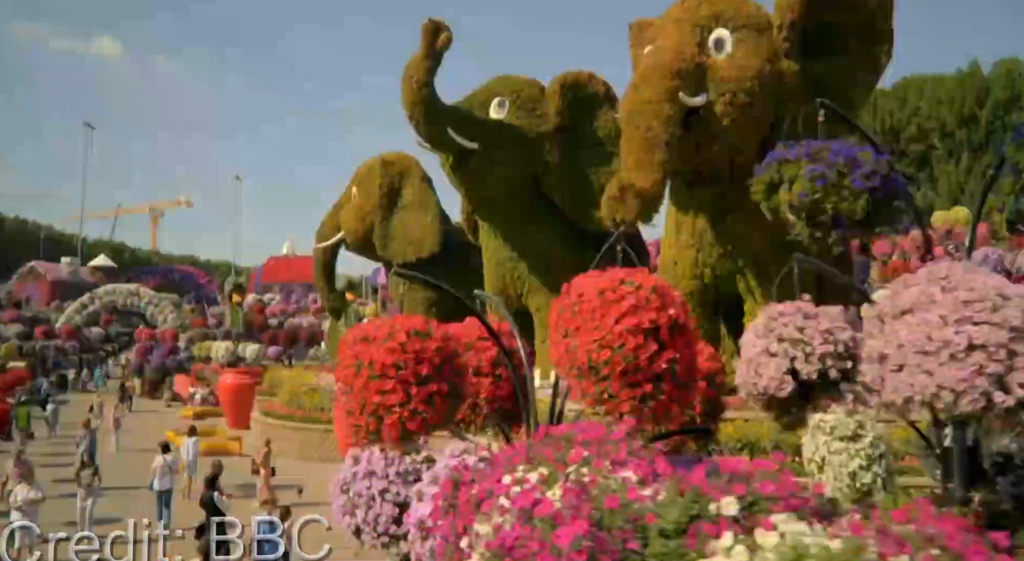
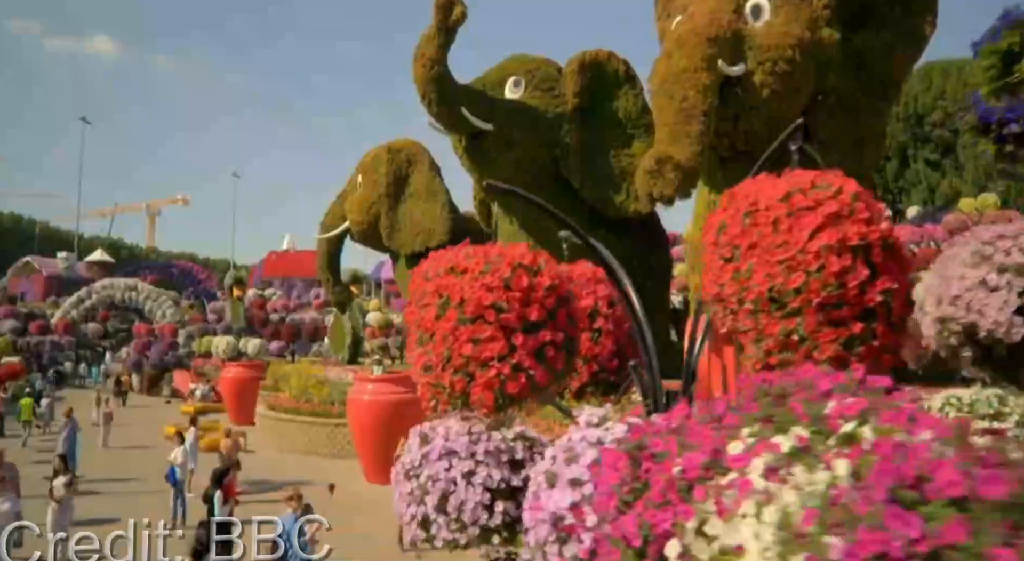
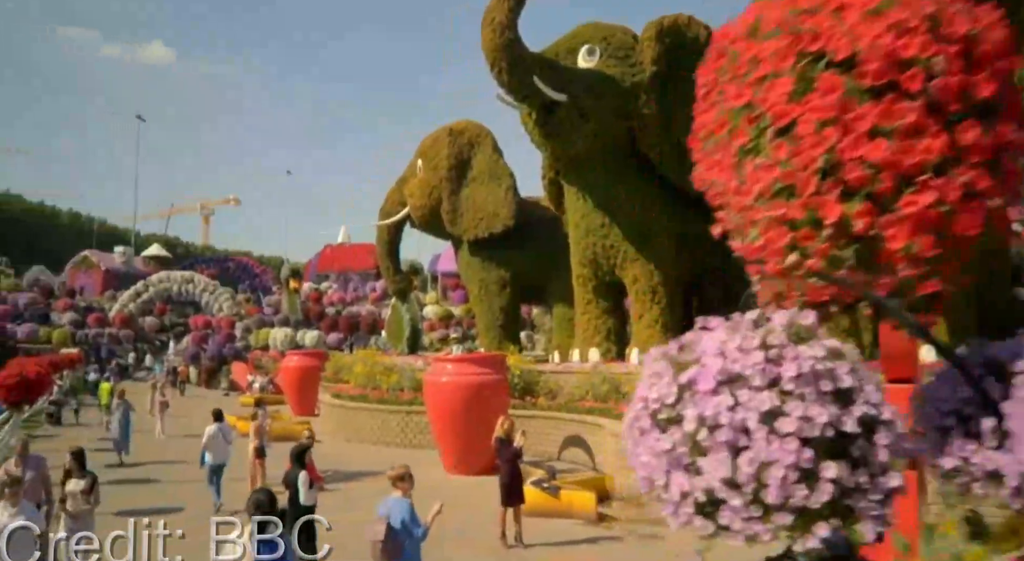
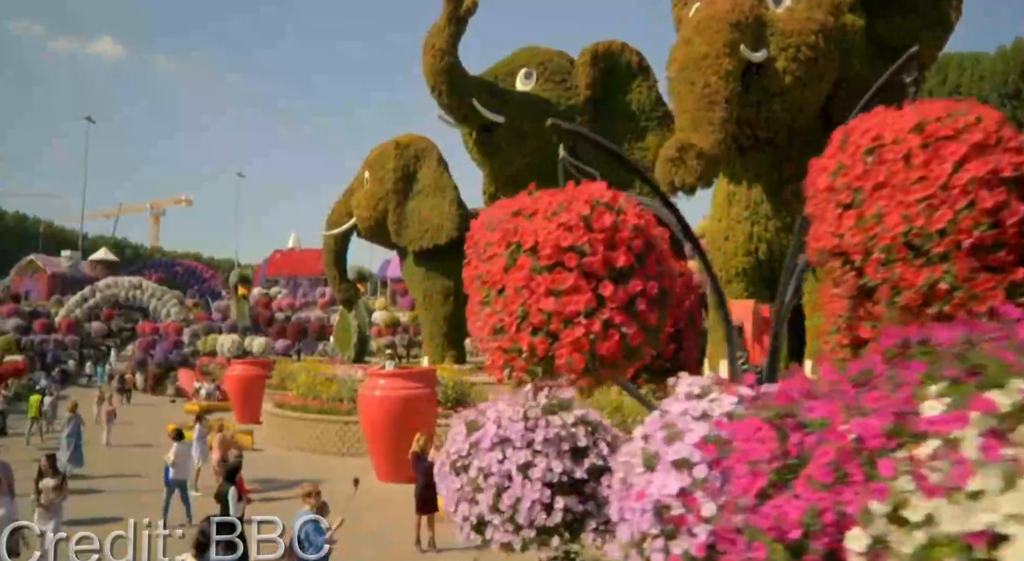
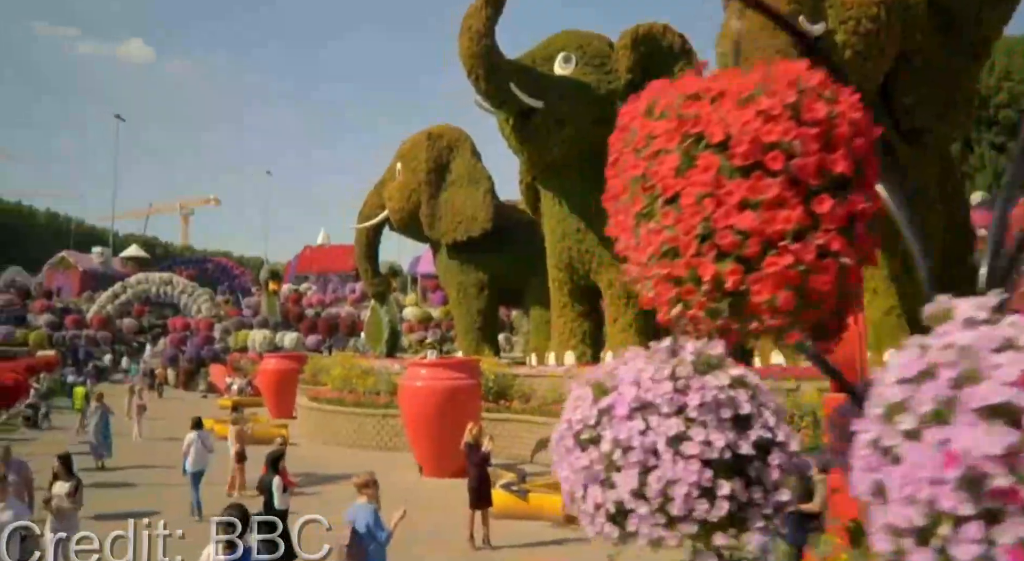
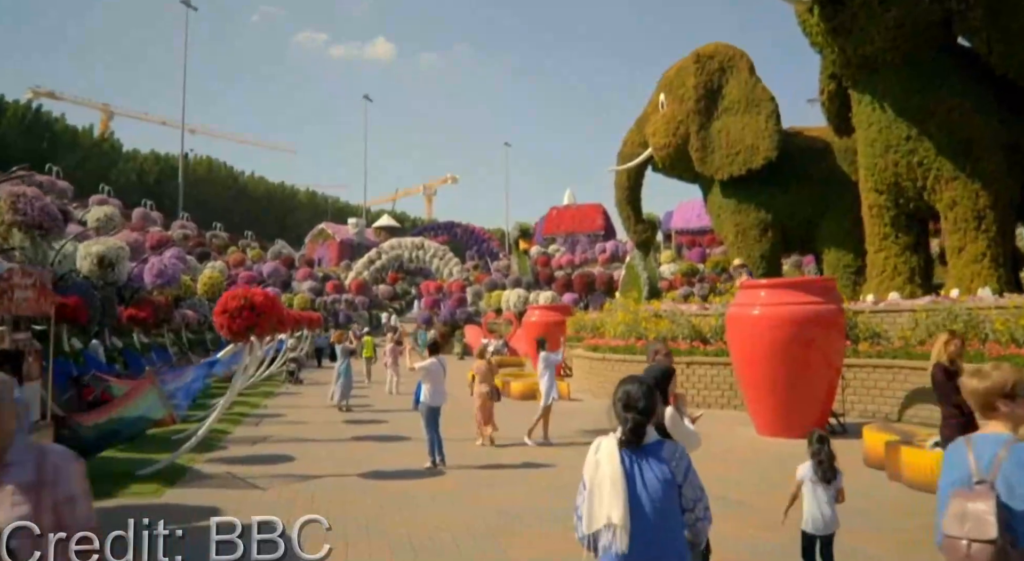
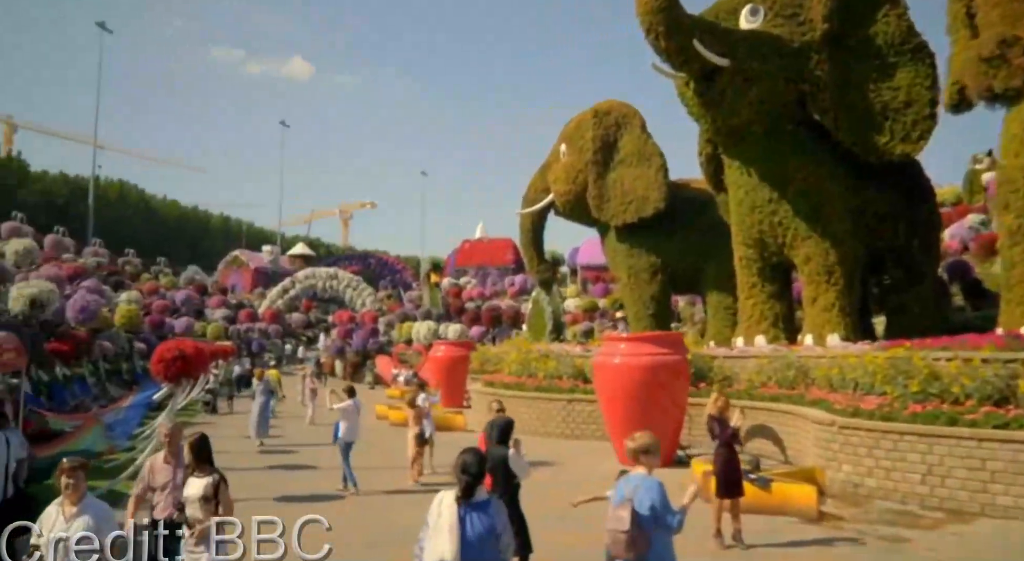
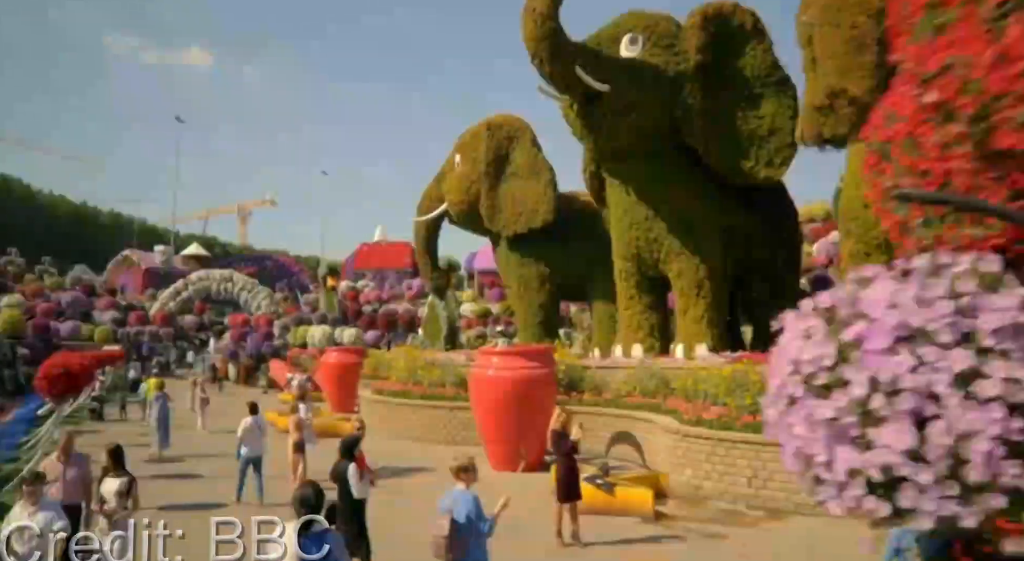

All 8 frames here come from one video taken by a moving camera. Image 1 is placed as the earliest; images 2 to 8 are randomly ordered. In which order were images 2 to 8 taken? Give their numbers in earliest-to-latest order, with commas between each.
2, 4, 5, 3, 8, 7, 6
